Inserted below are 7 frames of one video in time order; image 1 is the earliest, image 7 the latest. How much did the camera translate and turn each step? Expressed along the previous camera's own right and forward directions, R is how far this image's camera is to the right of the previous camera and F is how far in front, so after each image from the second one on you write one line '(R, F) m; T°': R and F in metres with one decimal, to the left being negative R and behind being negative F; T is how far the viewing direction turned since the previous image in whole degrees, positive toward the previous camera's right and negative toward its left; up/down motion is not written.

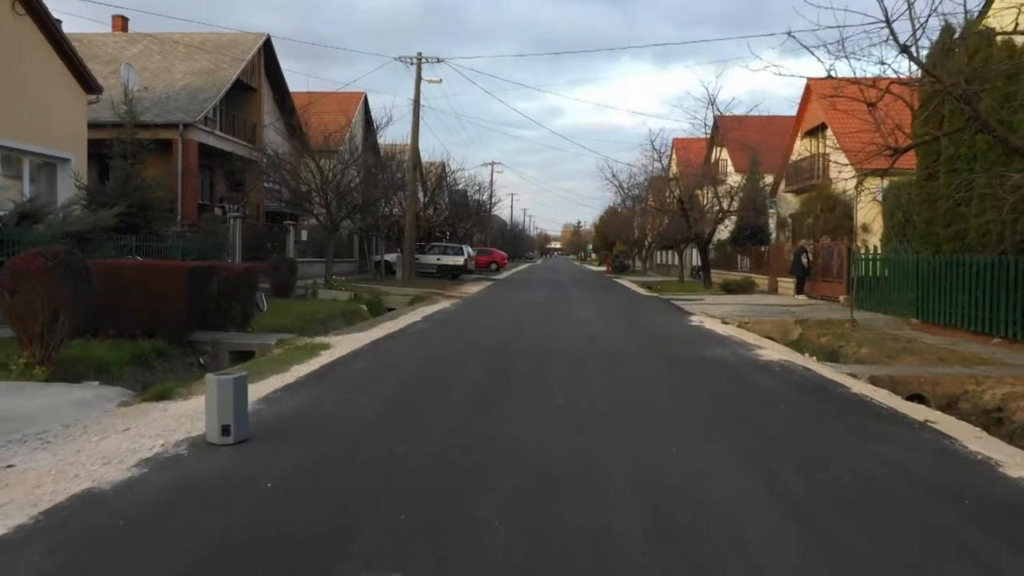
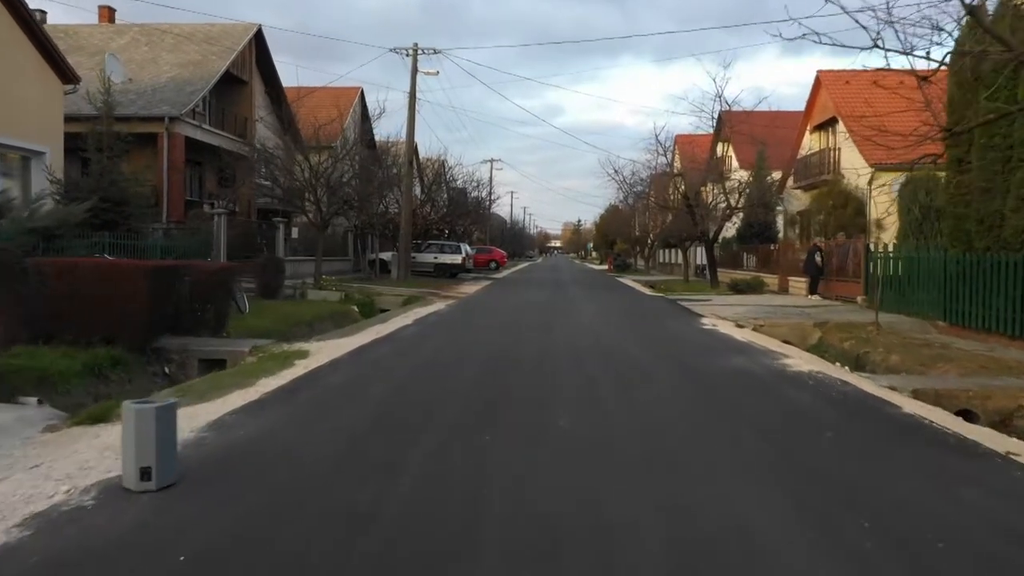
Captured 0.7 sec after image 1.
(0.0, +1.3) m; 0°
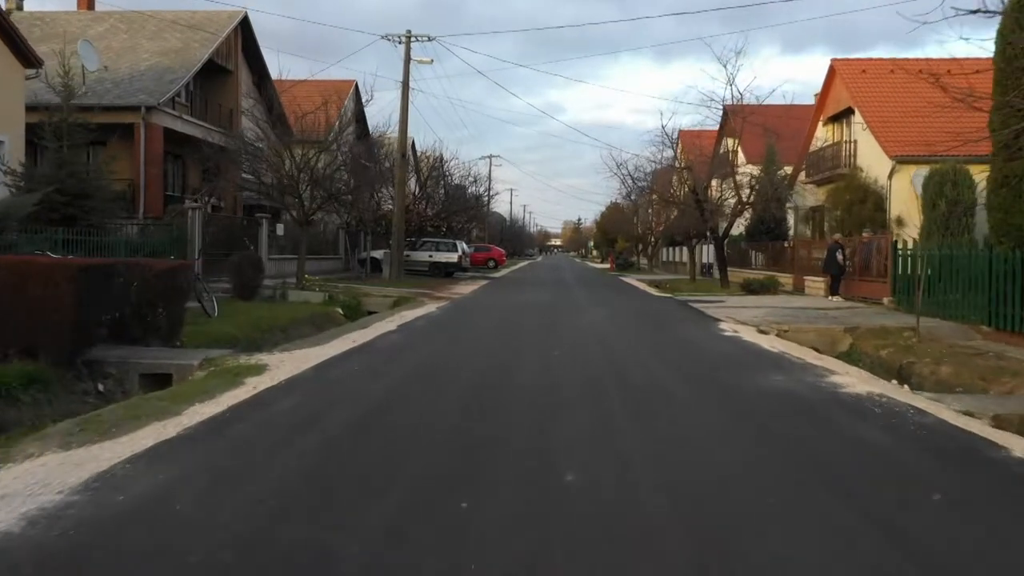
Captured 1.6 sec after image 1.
(+0.1, +1.9) m; 0°
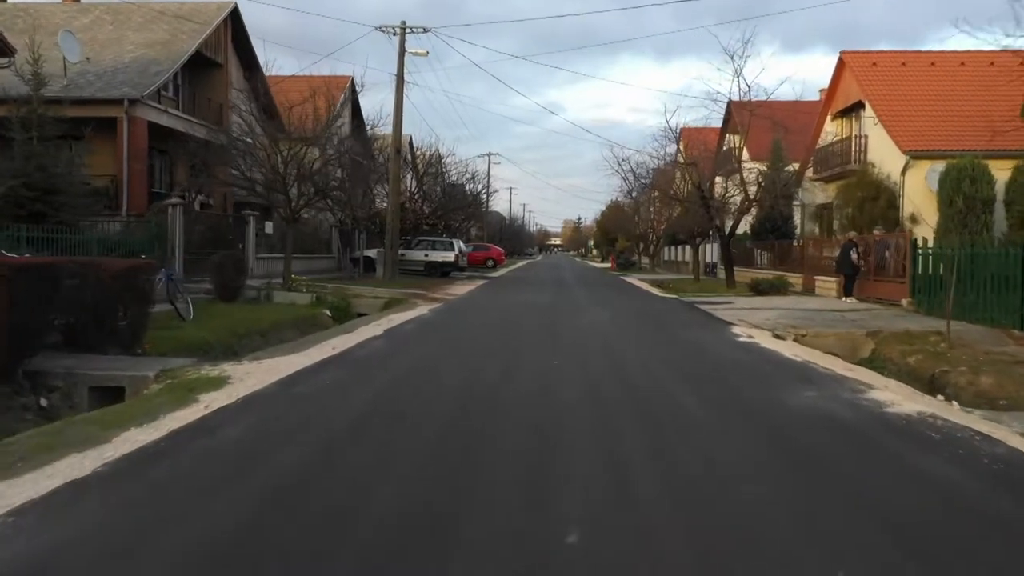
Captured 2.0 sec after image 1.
(+0.1, +1.2) m; 0°
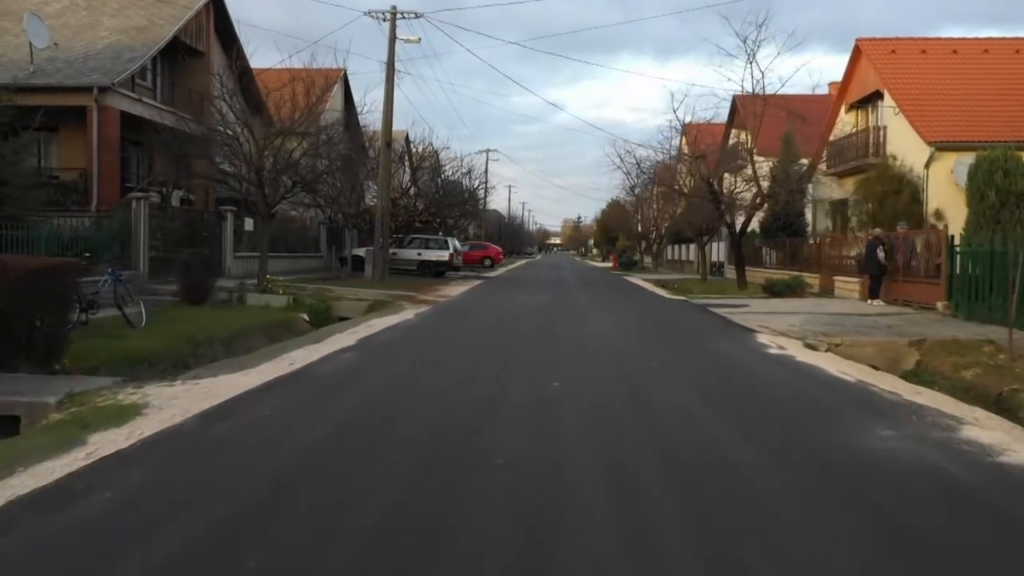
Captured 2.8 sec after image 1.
(+0.1, +1.9) m; 0°
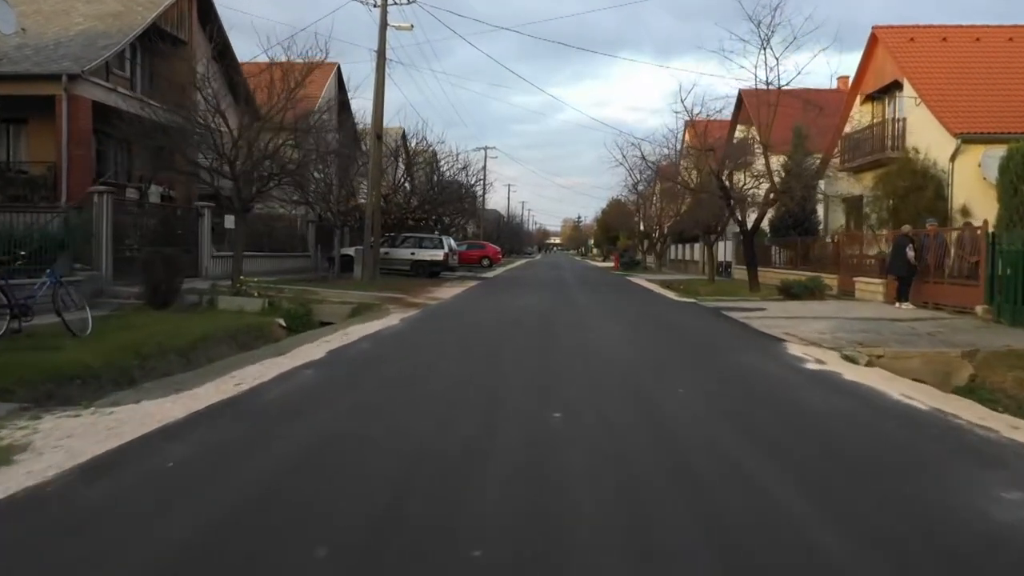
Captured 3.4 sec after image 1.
(+0.1, +1.8) m; 0°
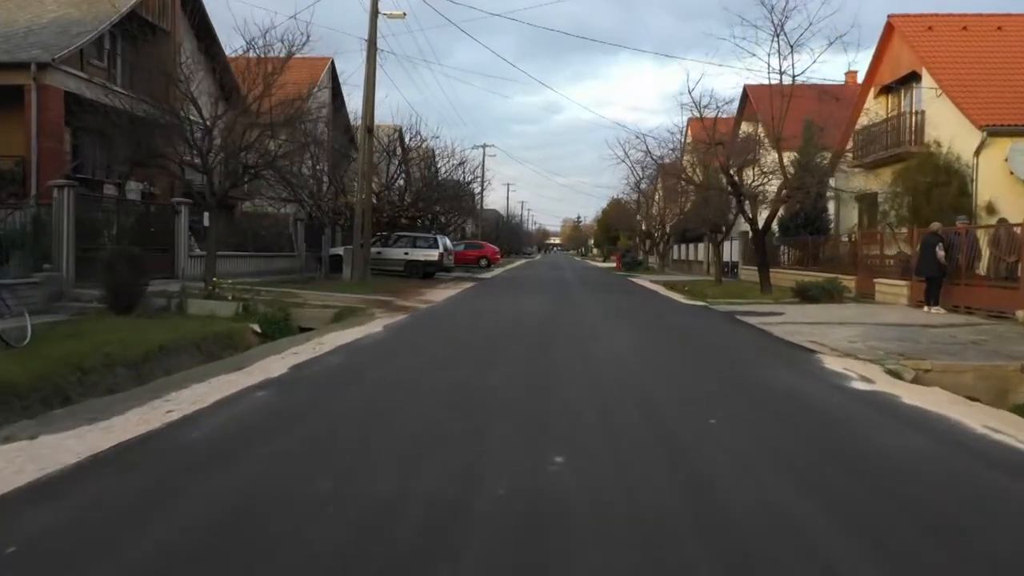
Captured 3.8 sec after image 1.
(+0.1, +1.5) m; 0°
